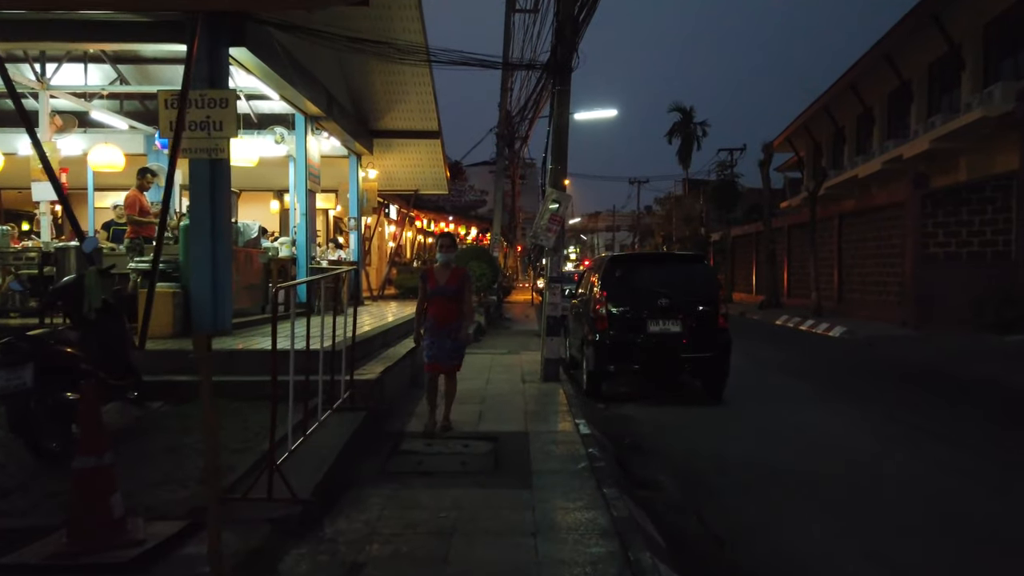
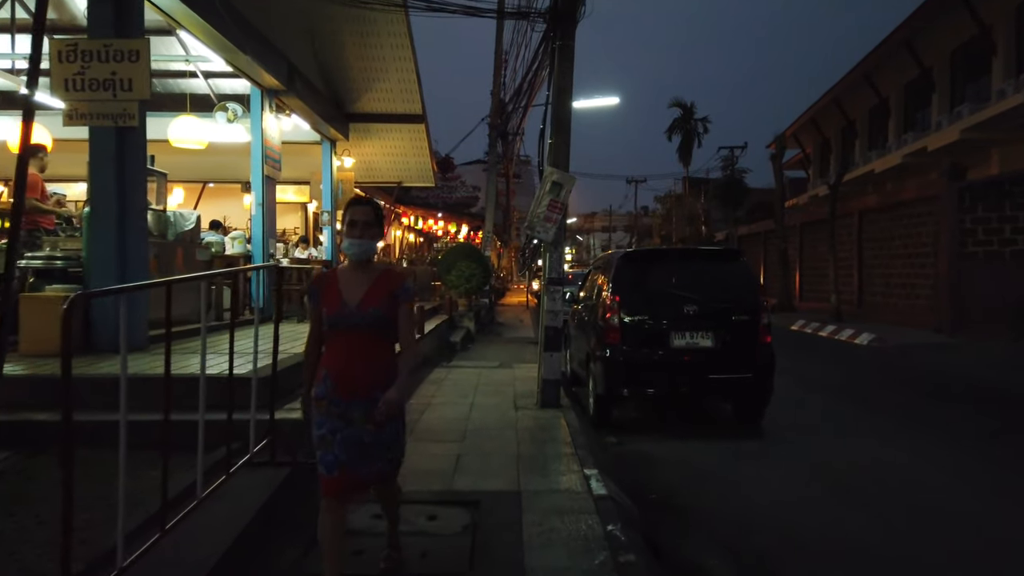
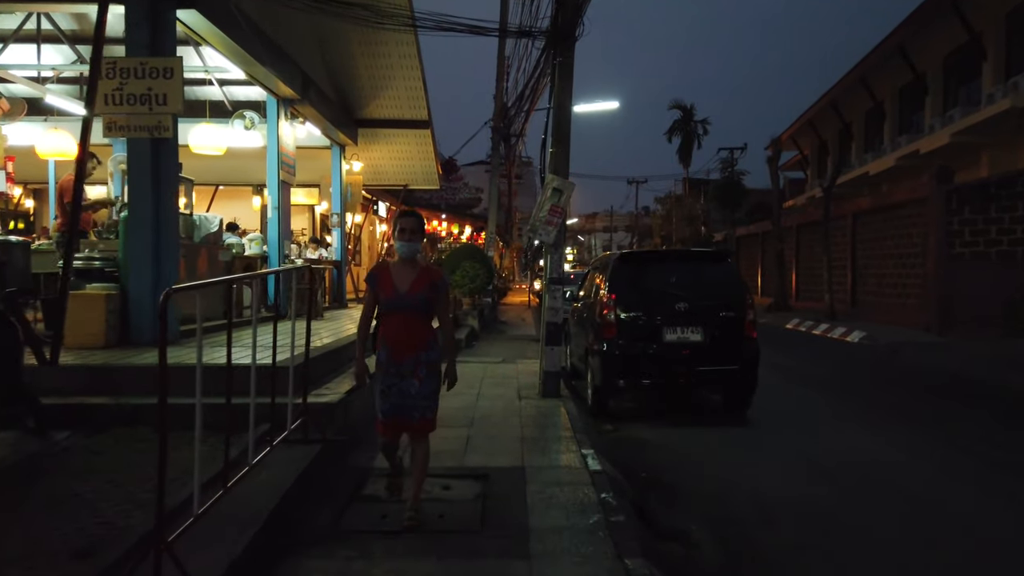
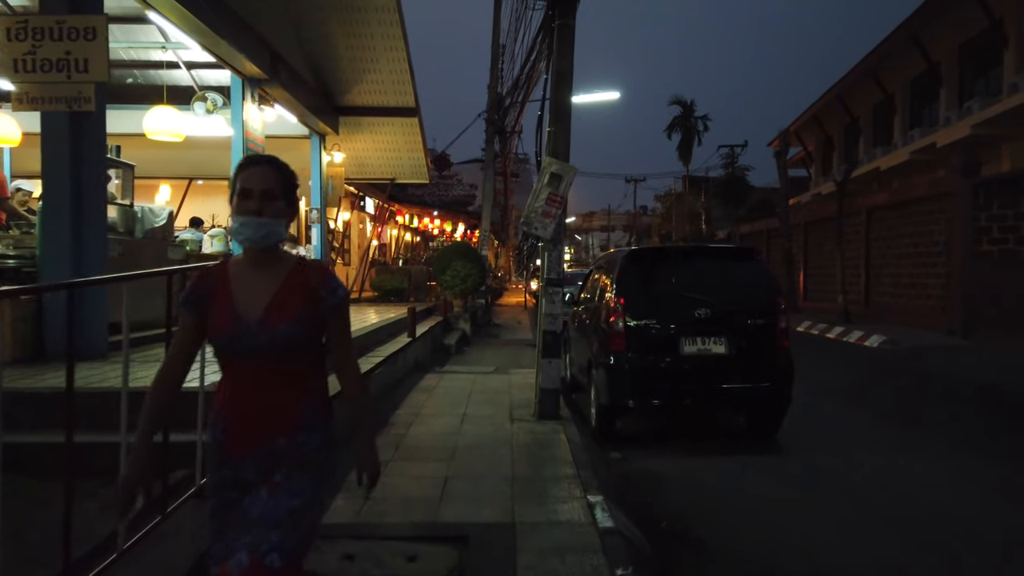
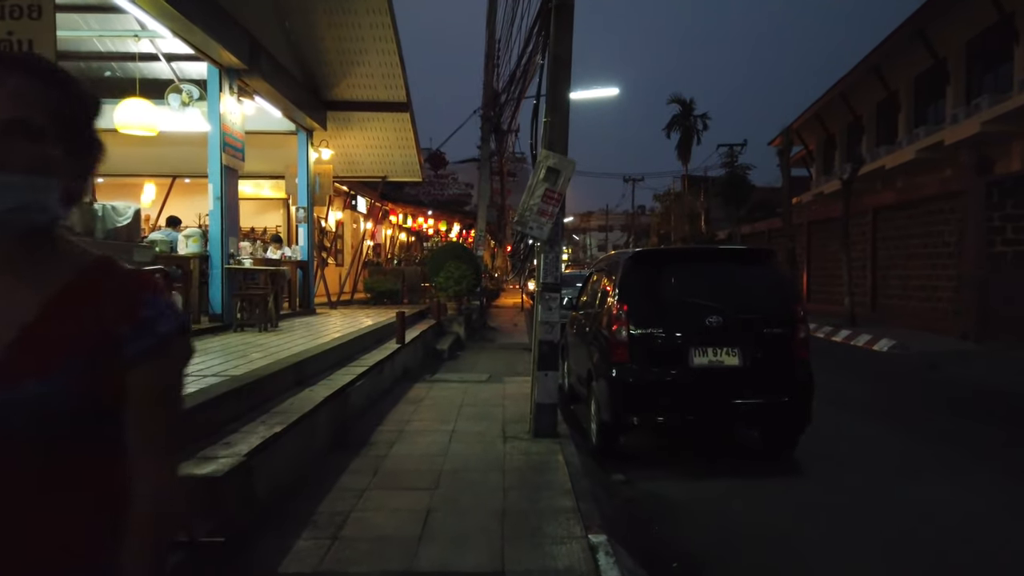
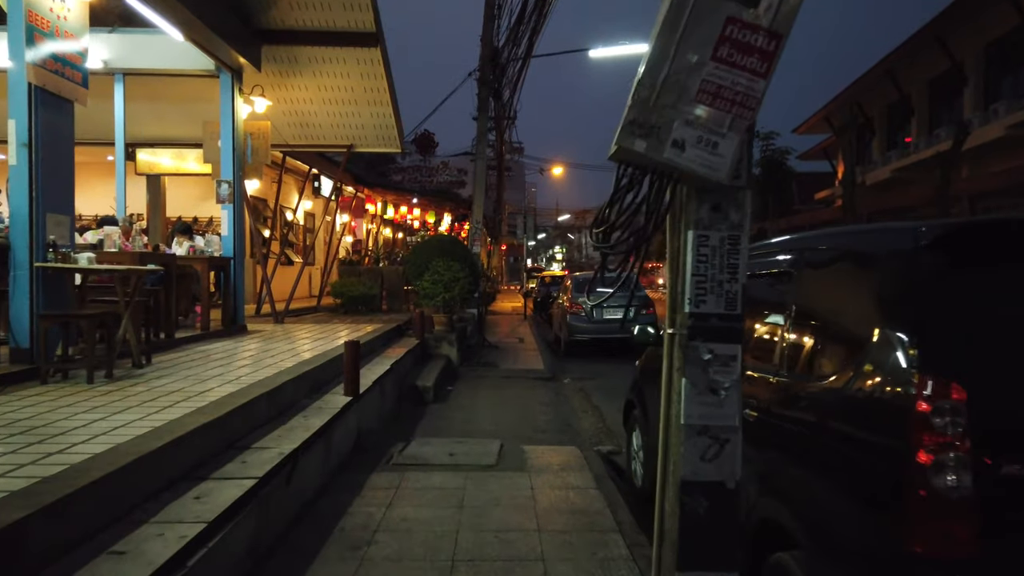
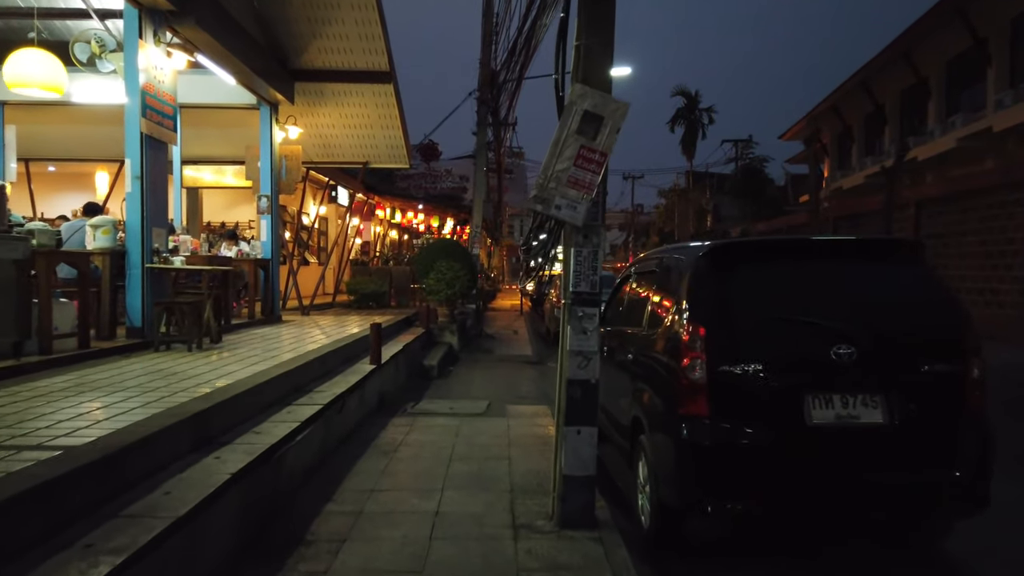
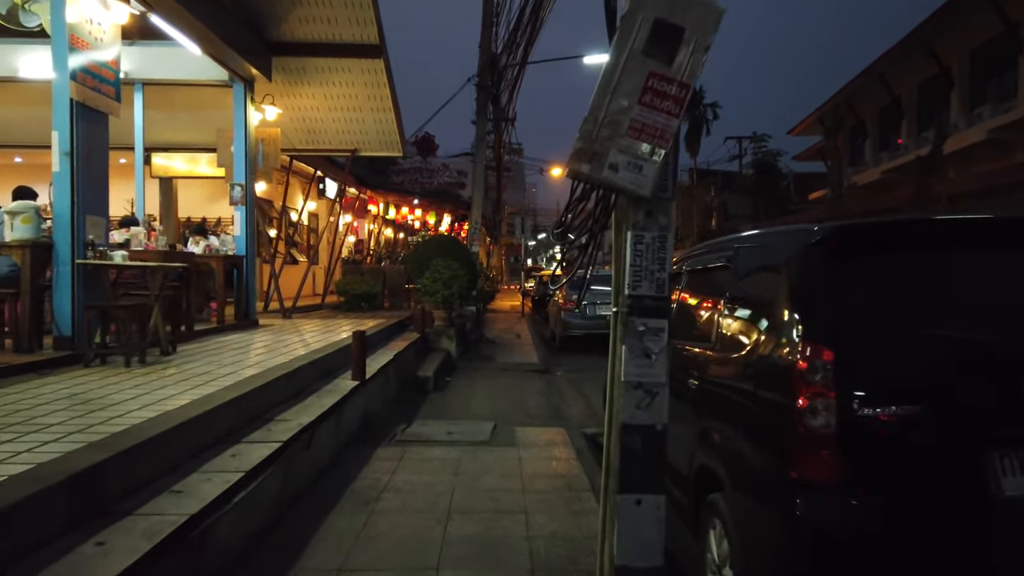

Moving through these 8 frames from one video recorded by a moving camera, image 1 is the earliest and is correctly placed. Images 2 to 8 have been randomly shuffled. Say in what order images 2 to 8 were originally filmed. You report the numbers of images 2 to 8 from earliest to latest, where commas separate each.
3, 2, 4, 5, 7, 8, 6
